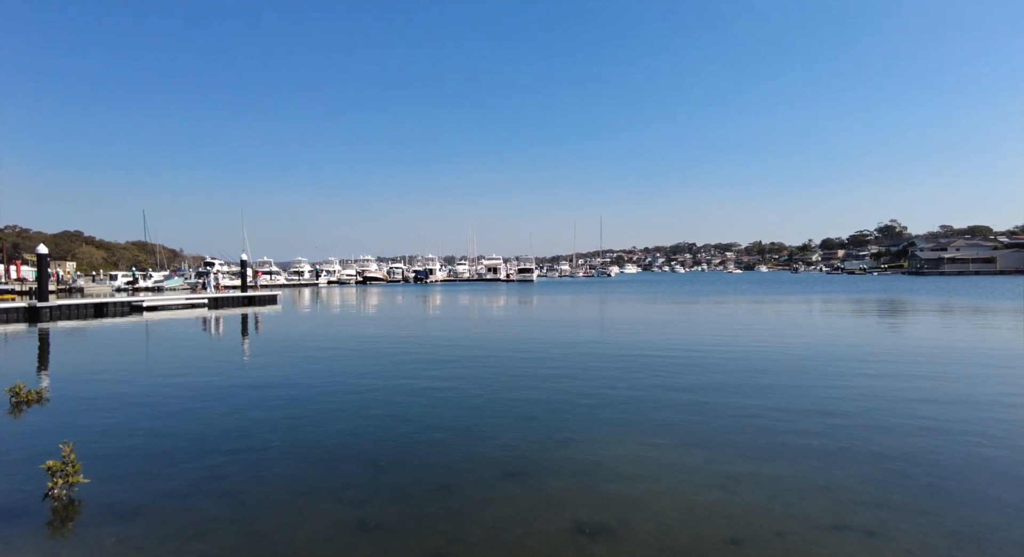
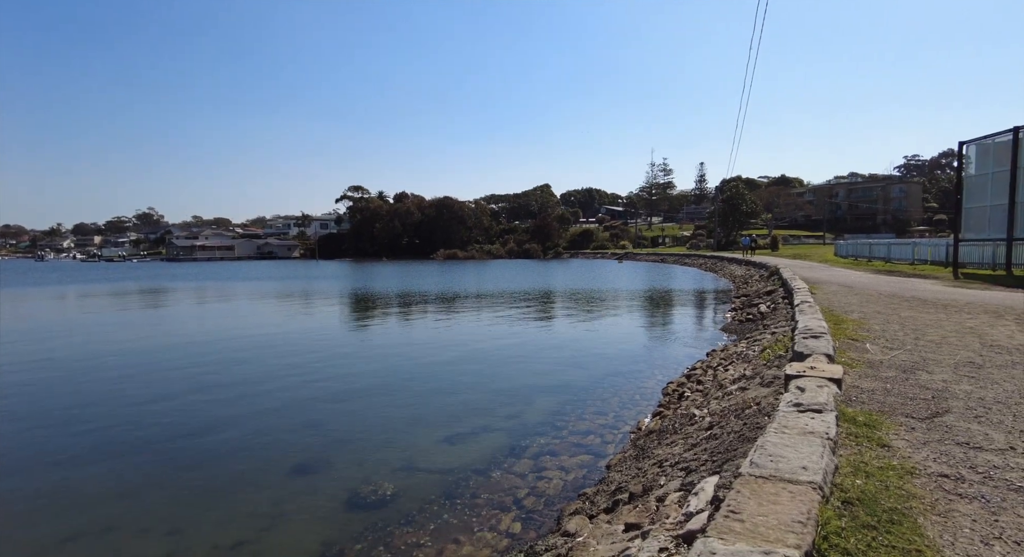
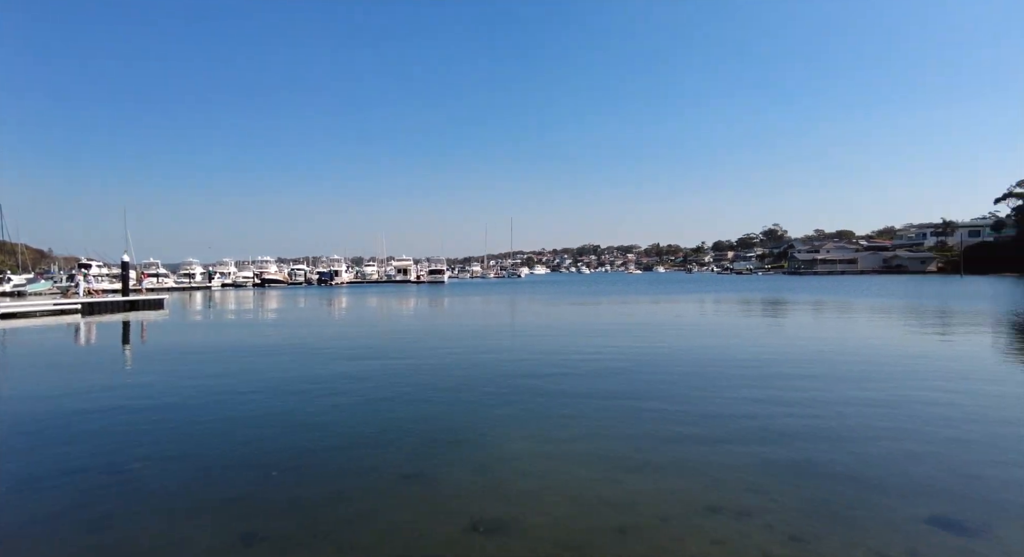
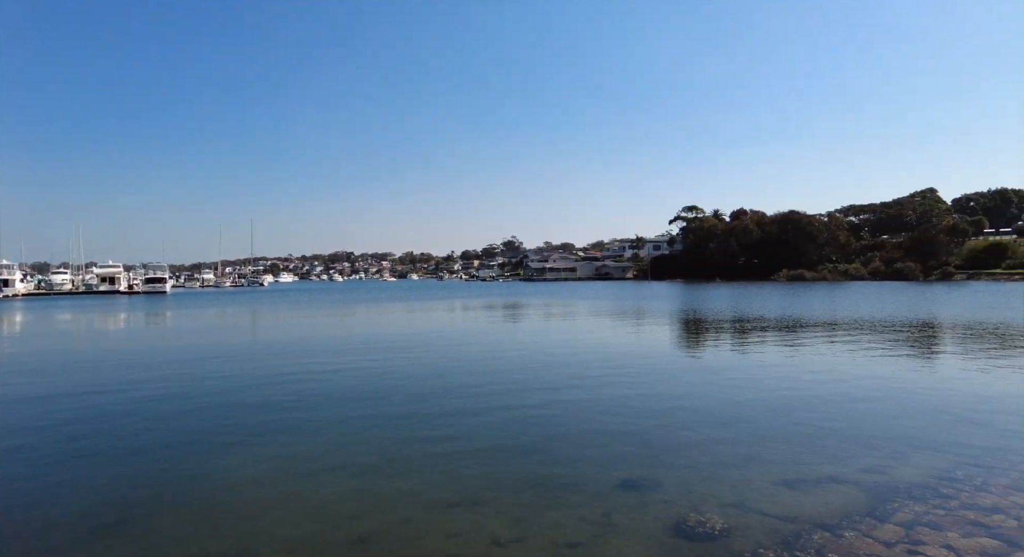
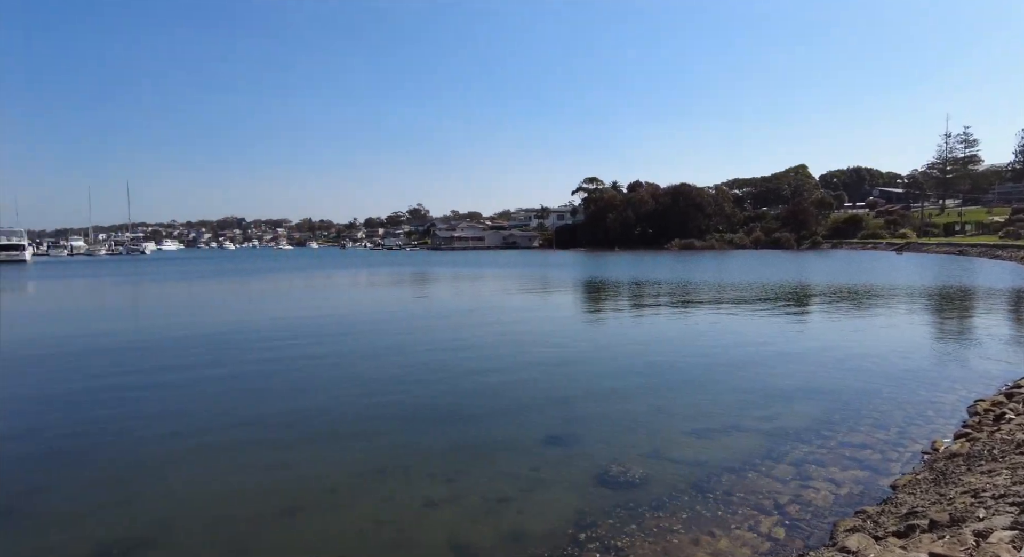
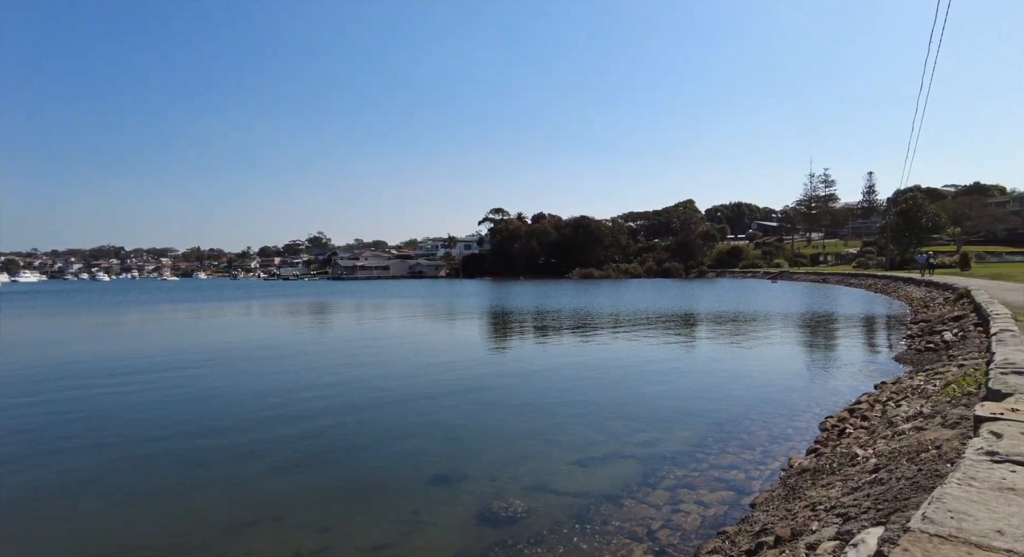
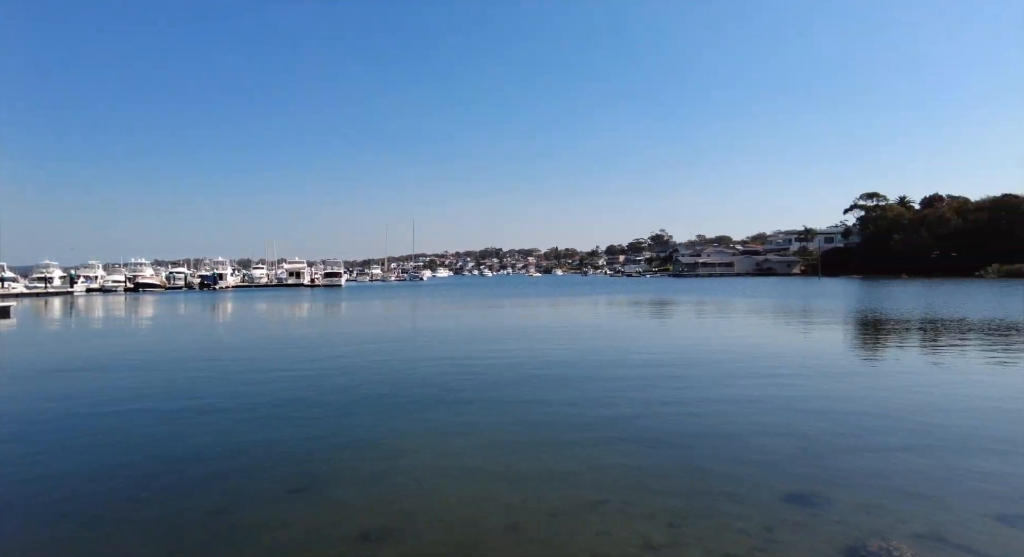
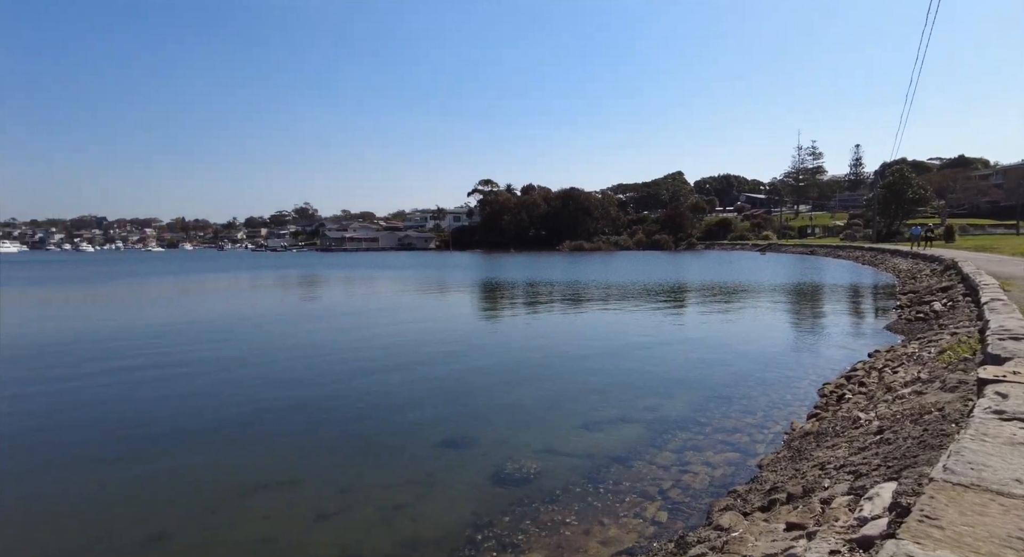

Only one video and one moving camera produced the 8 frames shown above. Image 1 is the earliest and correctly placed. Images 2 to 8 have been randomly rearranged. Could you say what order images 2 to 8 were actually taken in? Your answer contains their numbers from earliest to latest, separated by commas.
3, 7, 4, 6, 2, 8, 5
